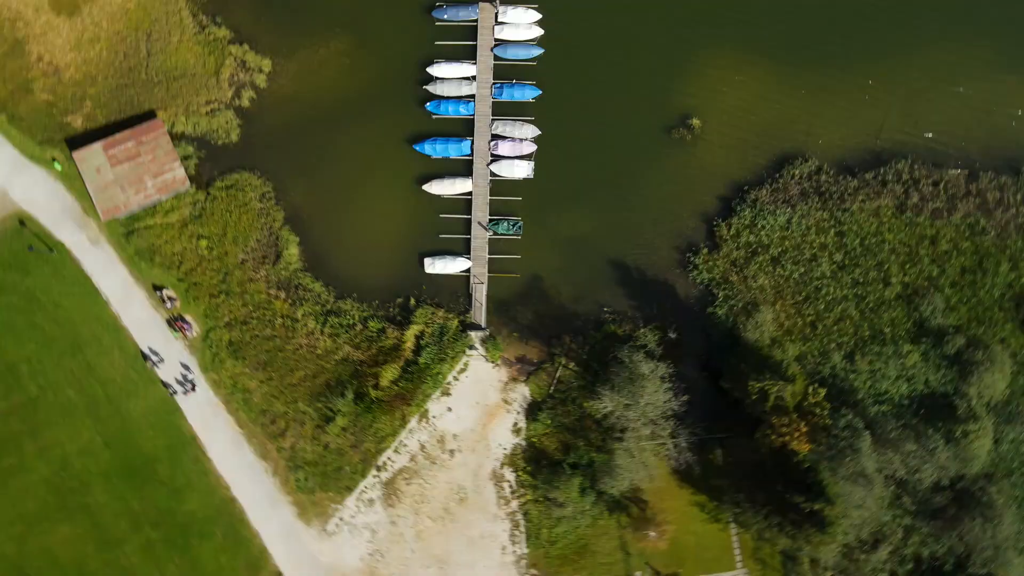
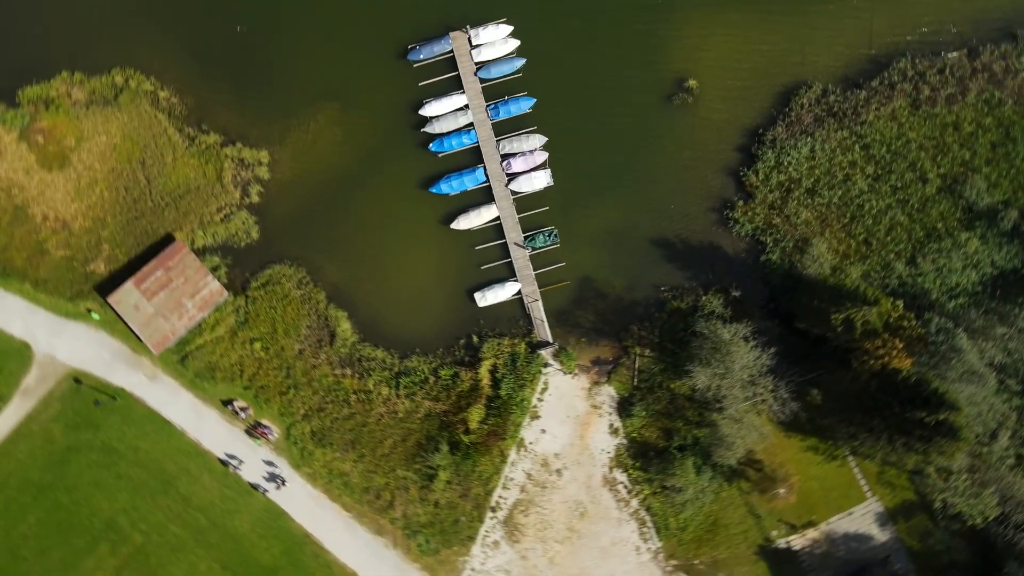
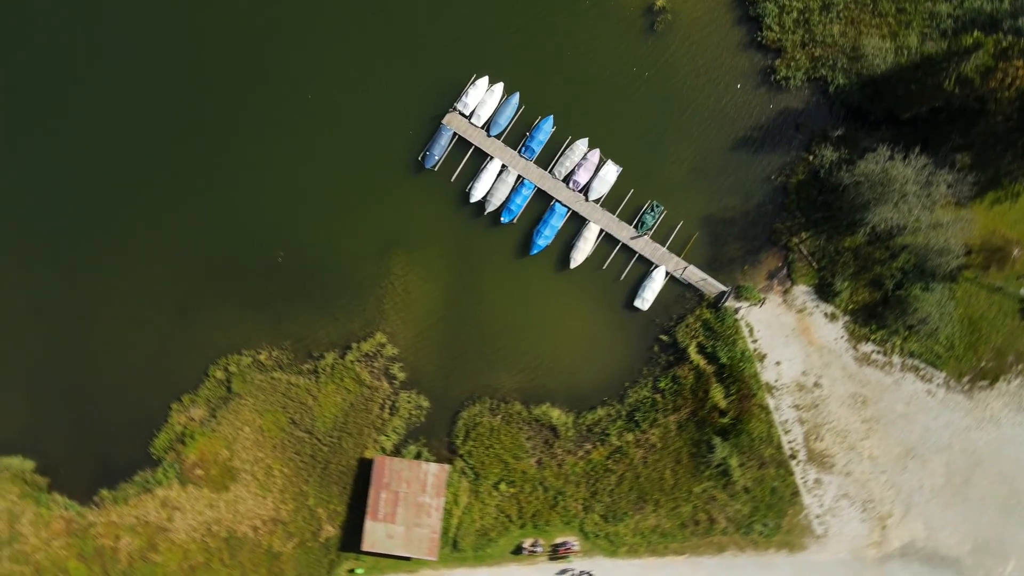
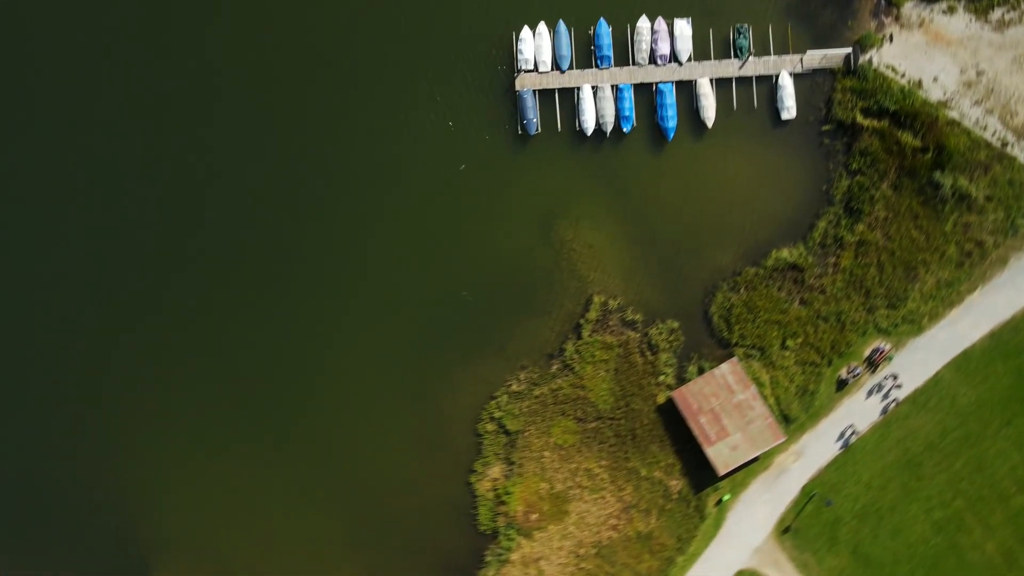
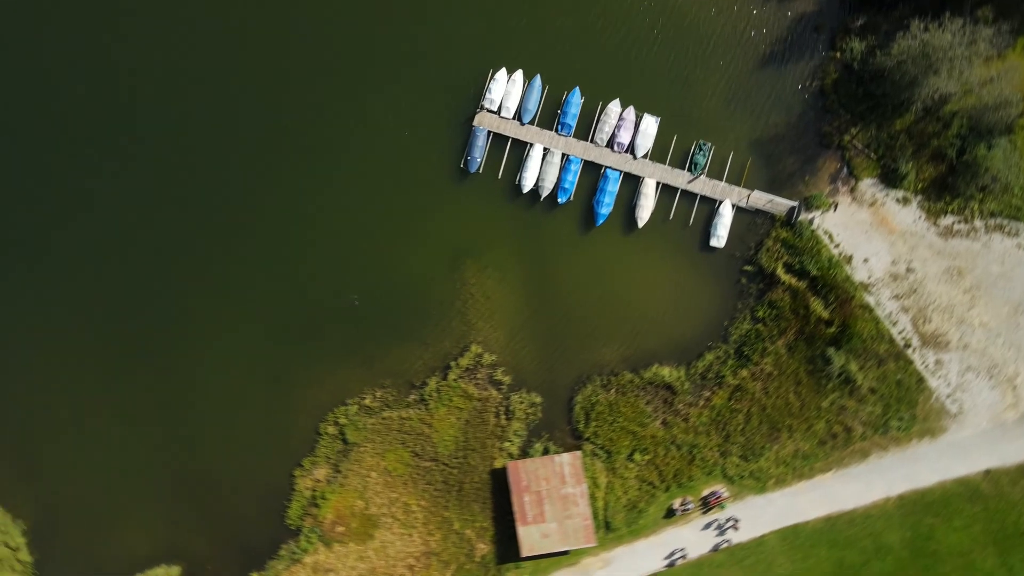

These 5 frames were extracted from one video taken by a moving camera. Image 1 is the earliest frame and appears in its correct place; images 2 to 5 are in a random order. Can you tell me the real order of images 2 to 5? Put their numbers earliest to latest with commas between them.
2, 3, 5, 4
